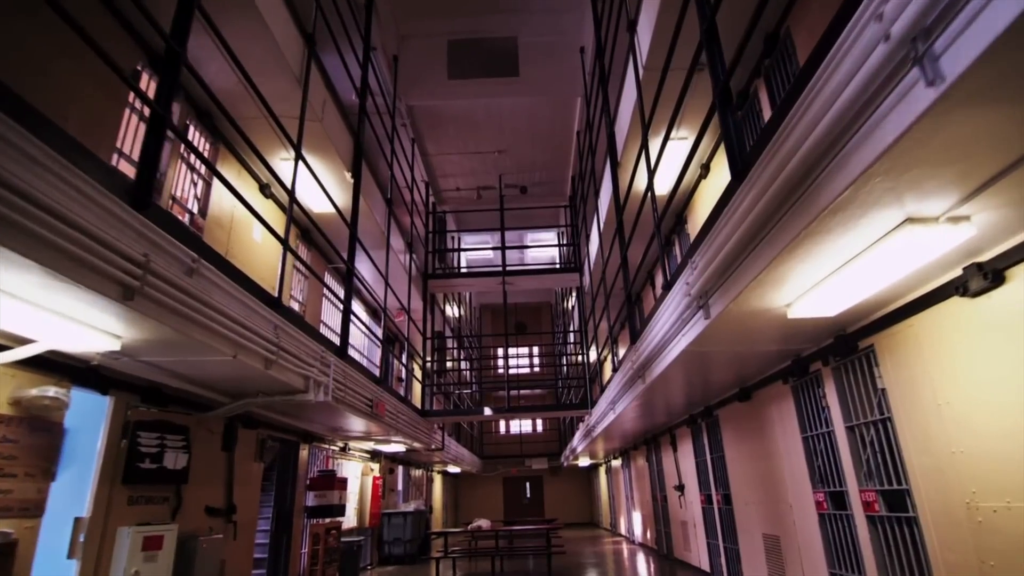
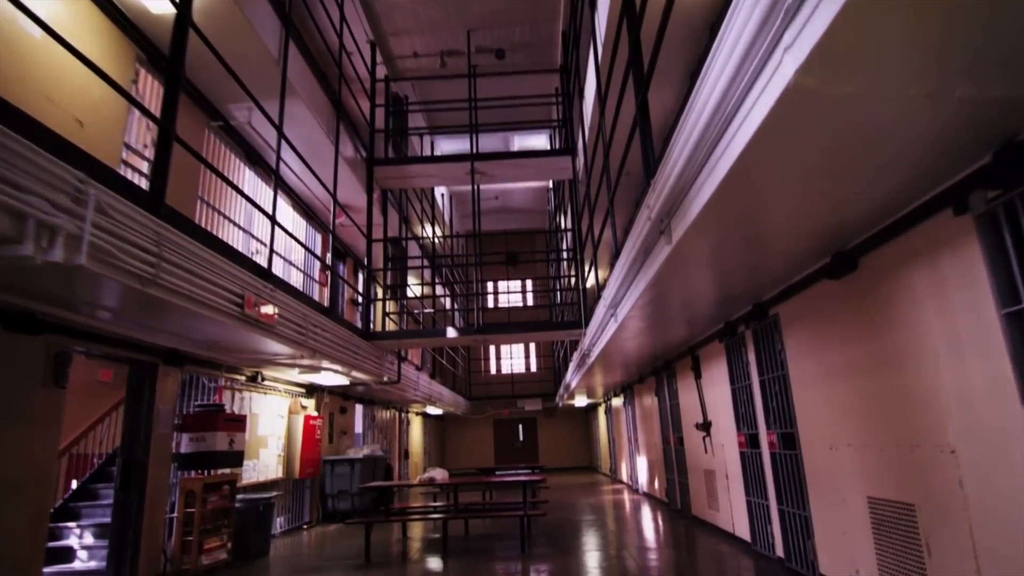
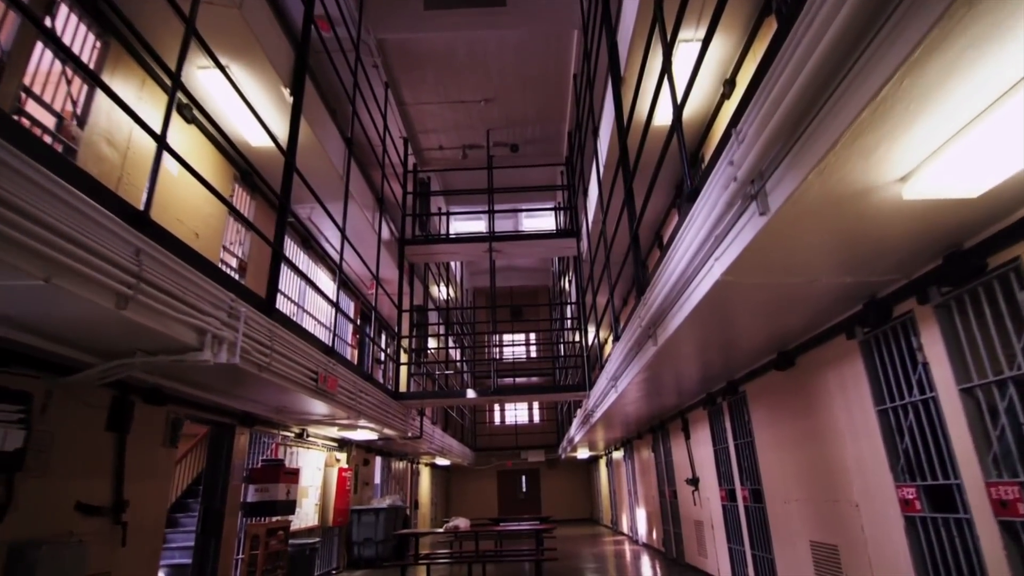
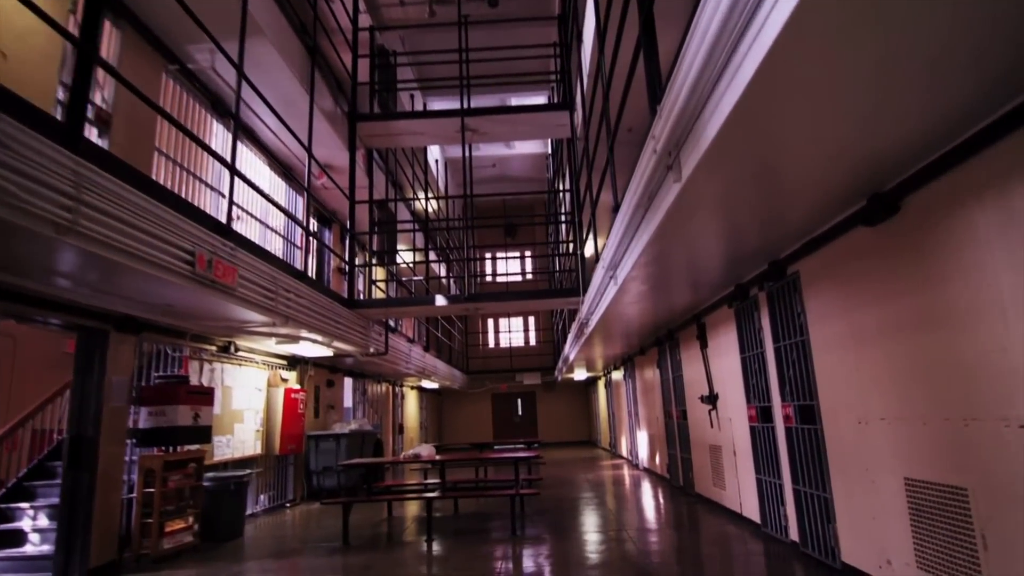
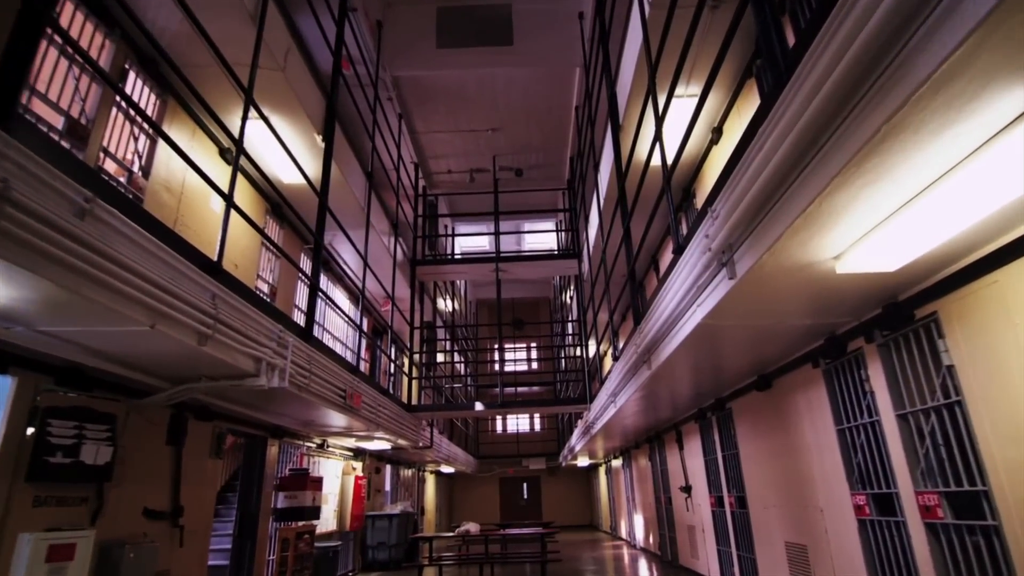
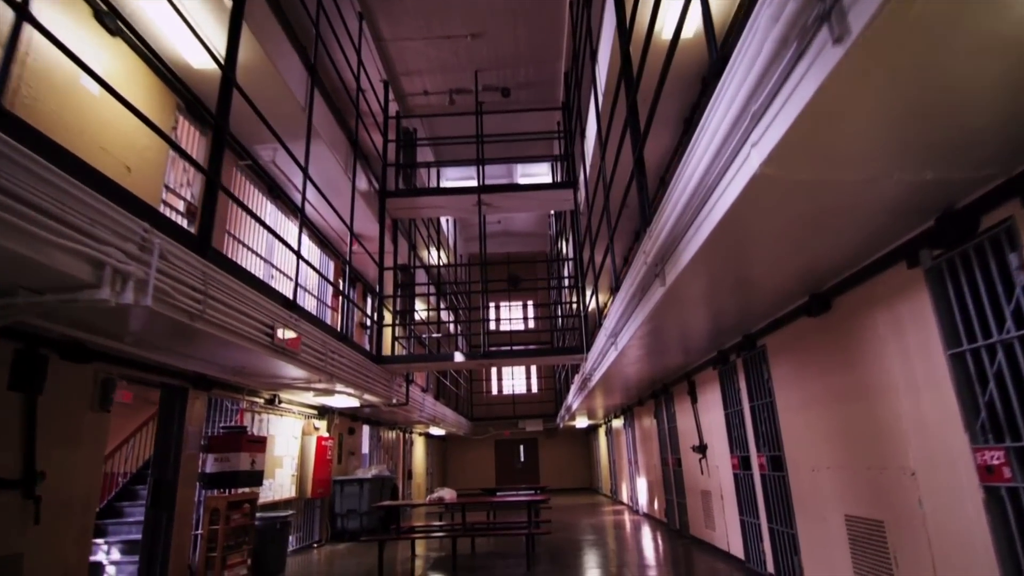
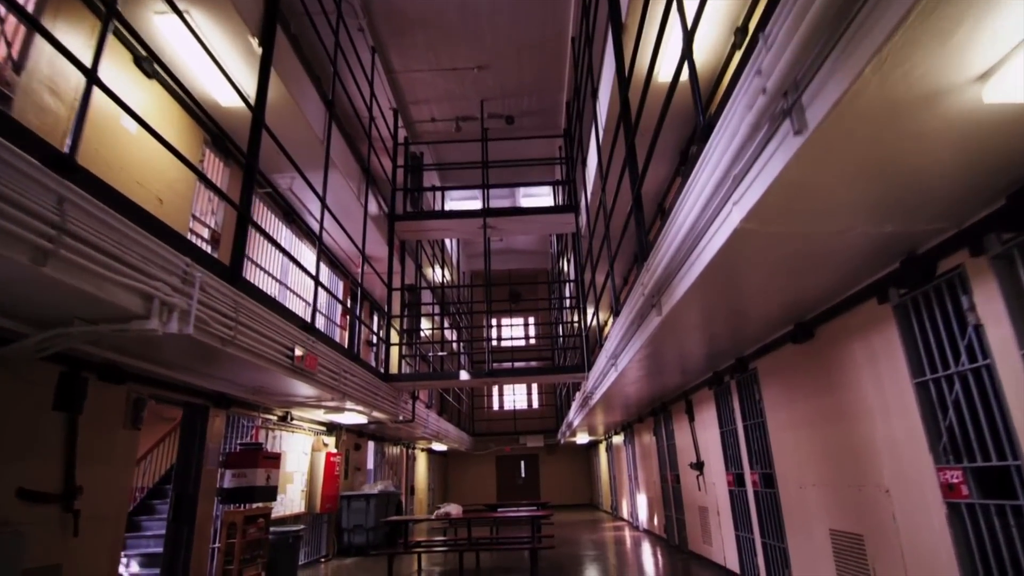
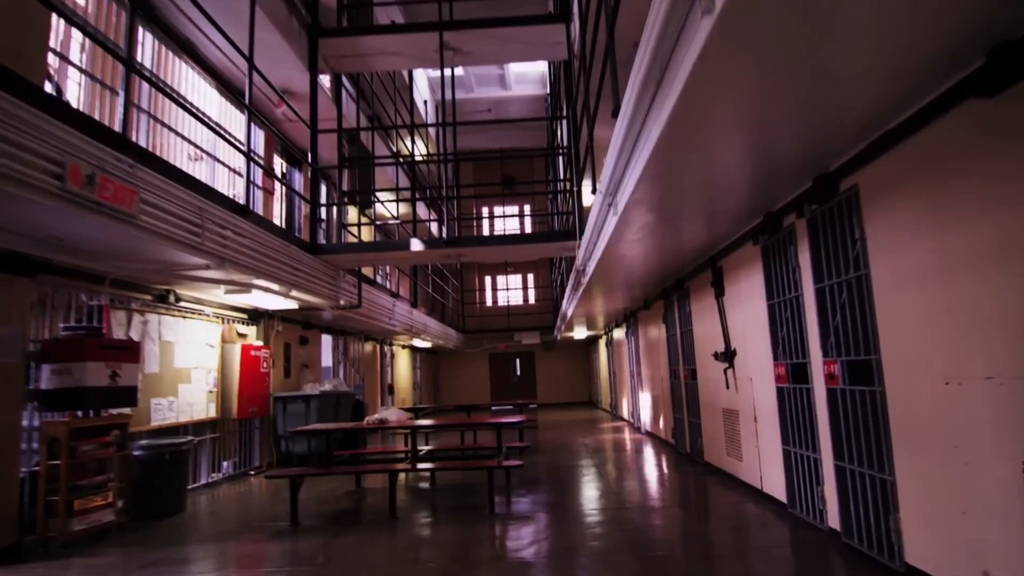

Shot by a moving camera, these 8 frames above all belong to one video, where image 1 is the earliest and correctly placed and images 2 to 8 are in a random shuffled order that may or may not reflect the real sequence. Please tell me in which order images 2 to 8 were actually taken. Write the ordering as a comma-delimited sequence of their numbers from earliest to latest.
5, 3, 7, 6, 2, 4, 8
